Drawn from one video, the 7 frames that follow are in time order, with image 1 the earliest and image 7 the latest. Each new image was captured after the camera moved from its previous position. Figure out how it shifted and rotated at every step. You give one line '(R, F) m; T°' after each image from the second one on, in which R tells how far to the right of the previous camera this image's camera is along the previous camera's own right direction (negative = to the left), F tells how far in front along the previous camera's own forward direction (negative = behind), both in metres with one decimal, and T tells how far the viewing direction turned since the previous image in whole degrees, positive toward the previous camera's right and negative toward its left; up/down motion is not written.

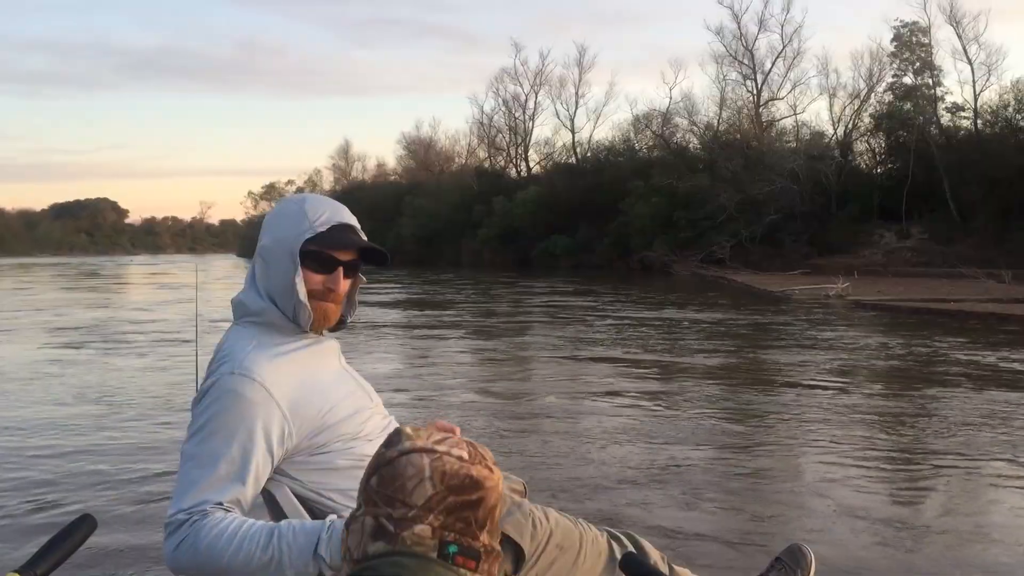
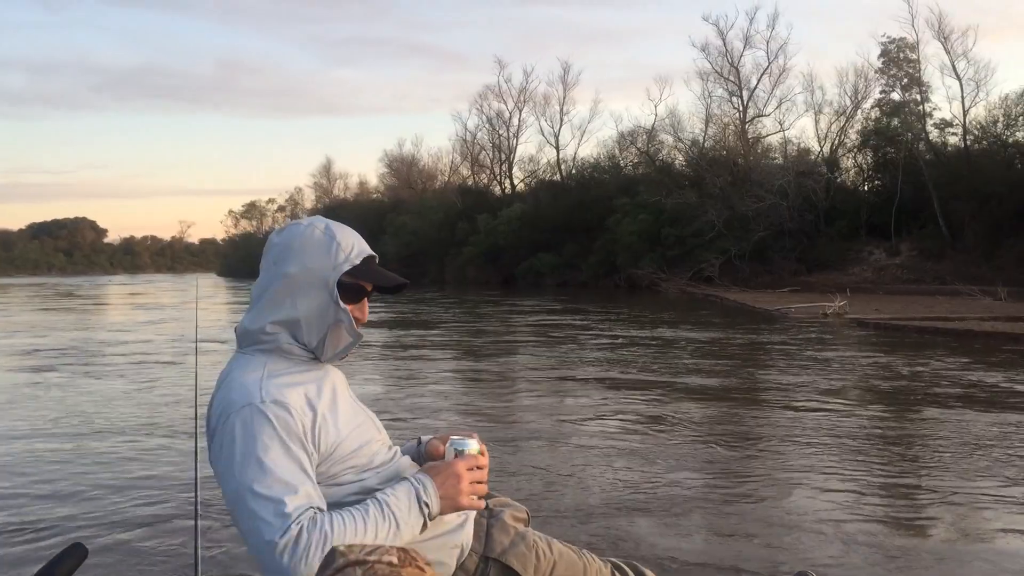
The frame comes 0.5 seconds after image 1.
(-0.1, +0.4) m; +1°
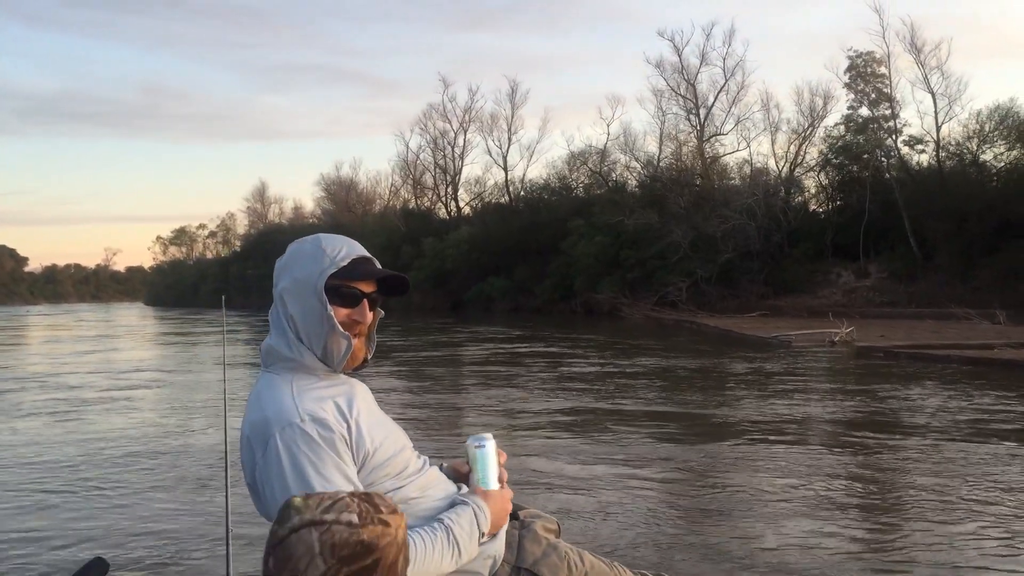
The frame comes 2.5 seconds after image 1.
(-0.5, +1.6) m; +4°
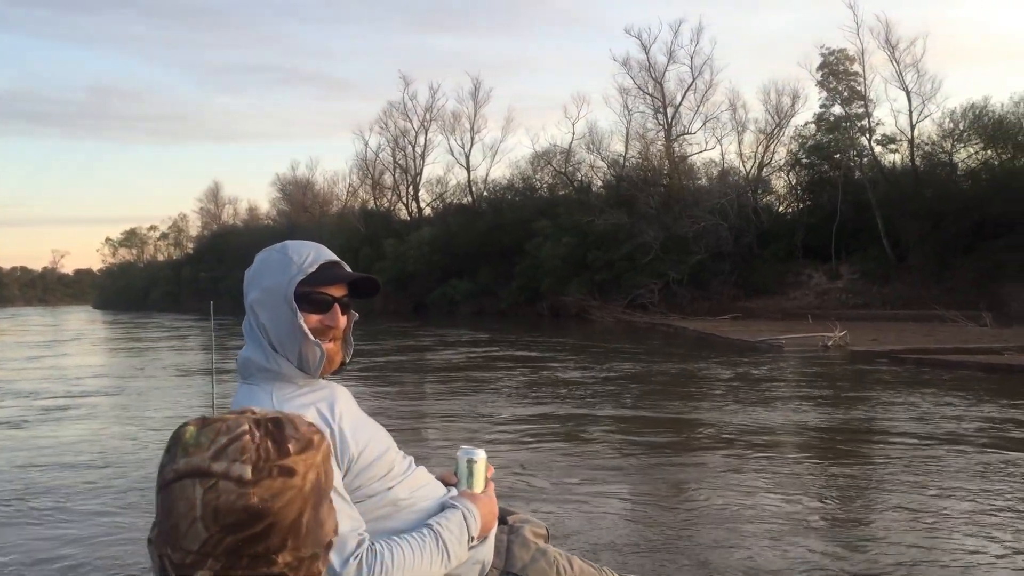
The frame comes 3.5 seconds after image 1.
(-0.2, +0.8) m; +3°
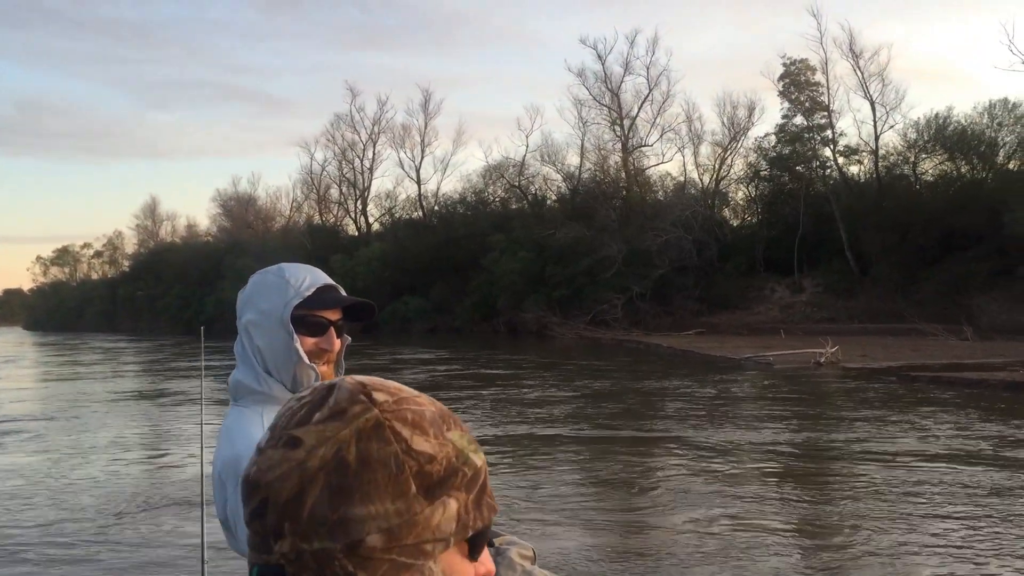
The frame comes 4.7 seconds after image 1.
(-0.4, +0.9) m; +3°
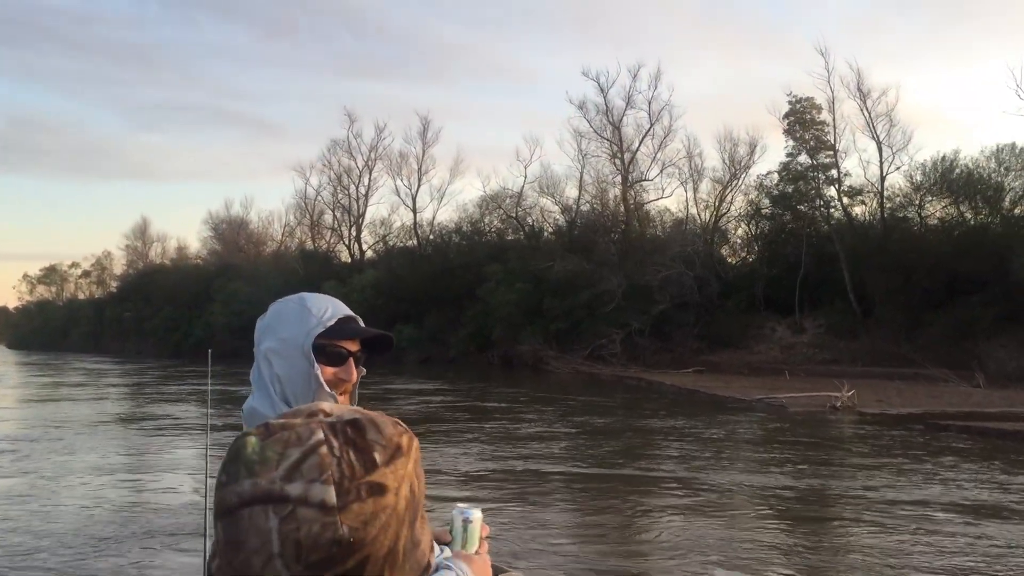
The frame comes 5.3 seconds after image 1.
(-0.2, +0.4) m; +1°
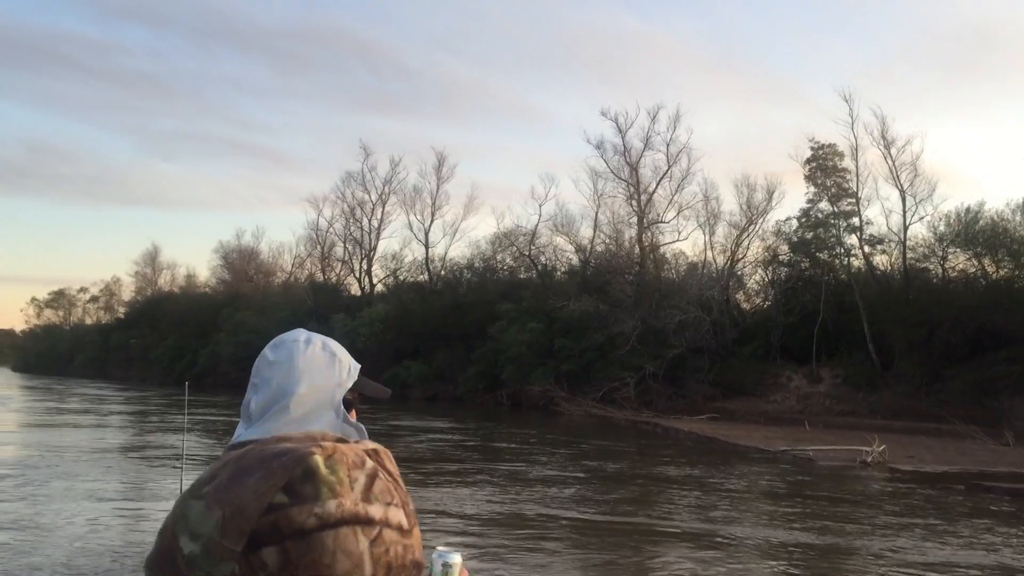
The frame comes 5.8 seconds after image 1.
(-0.1, +0.4) m; 0°
